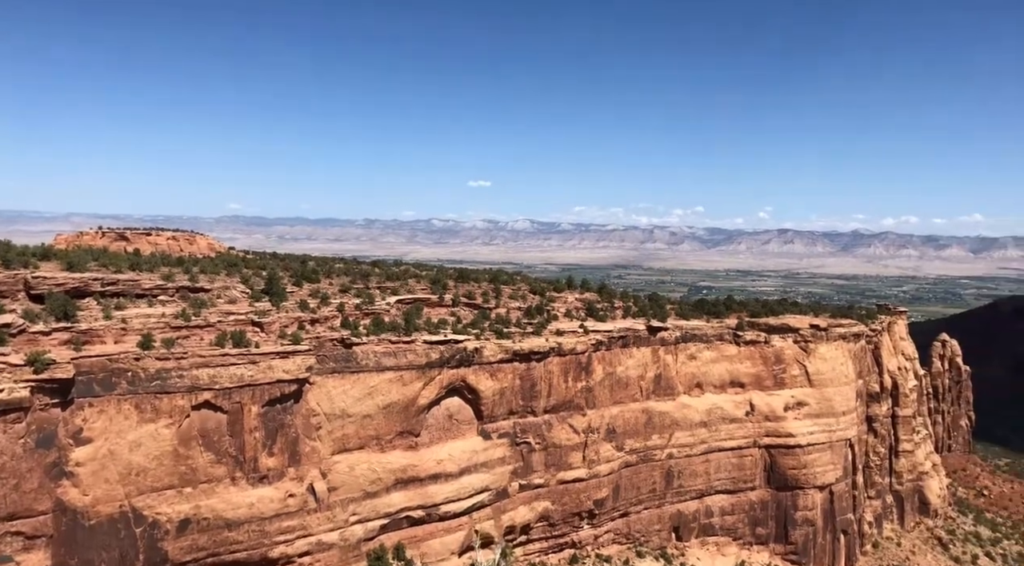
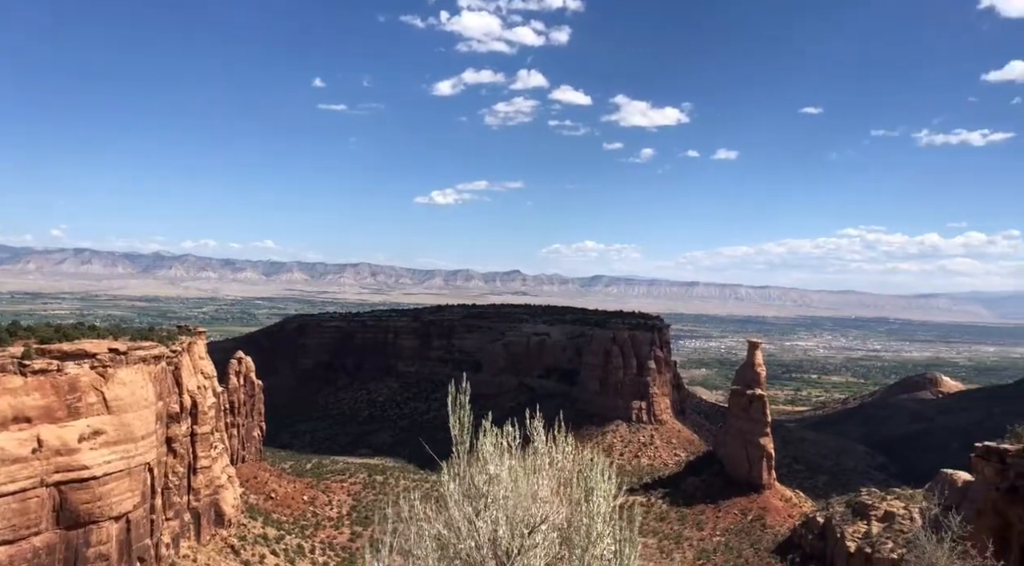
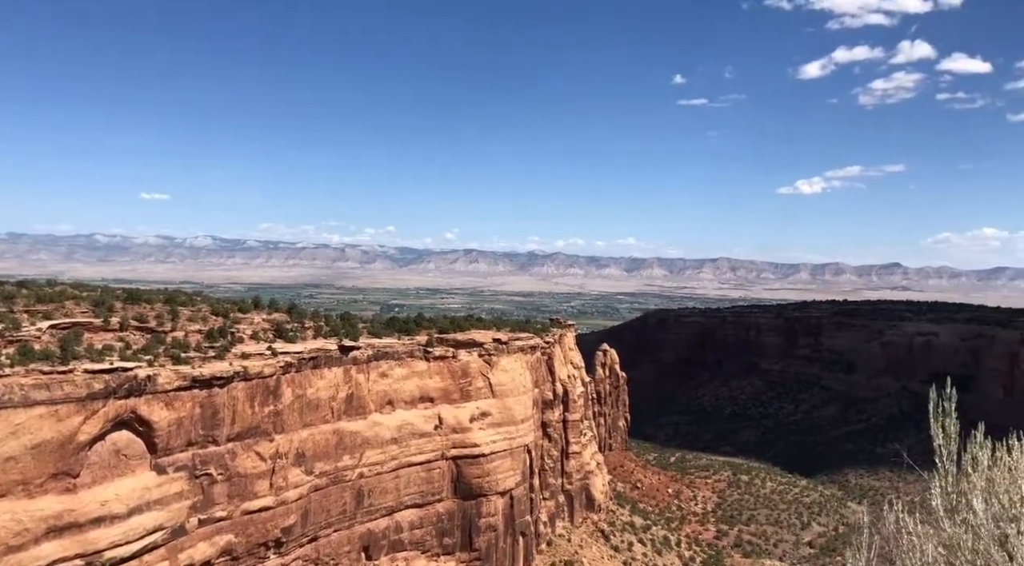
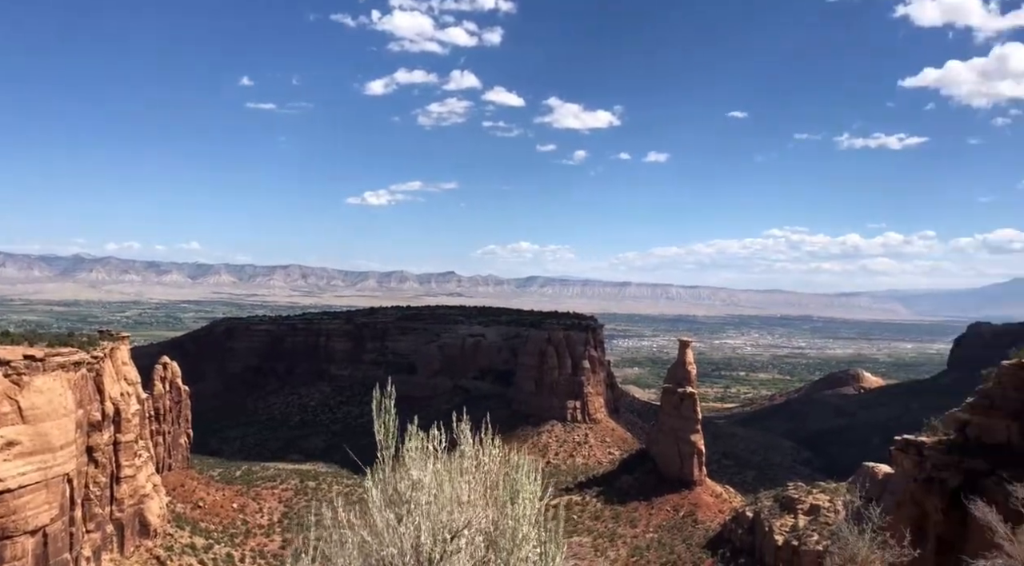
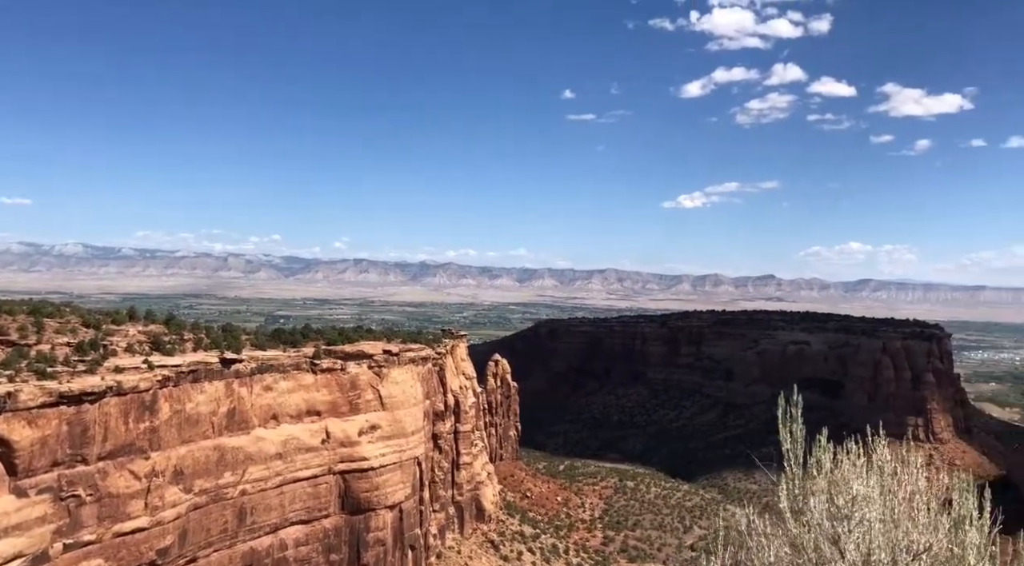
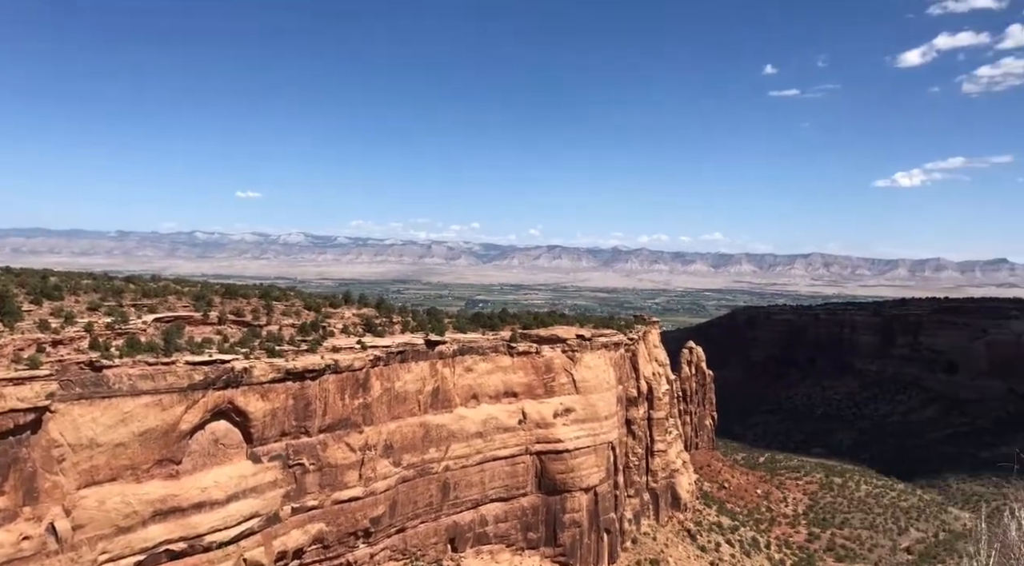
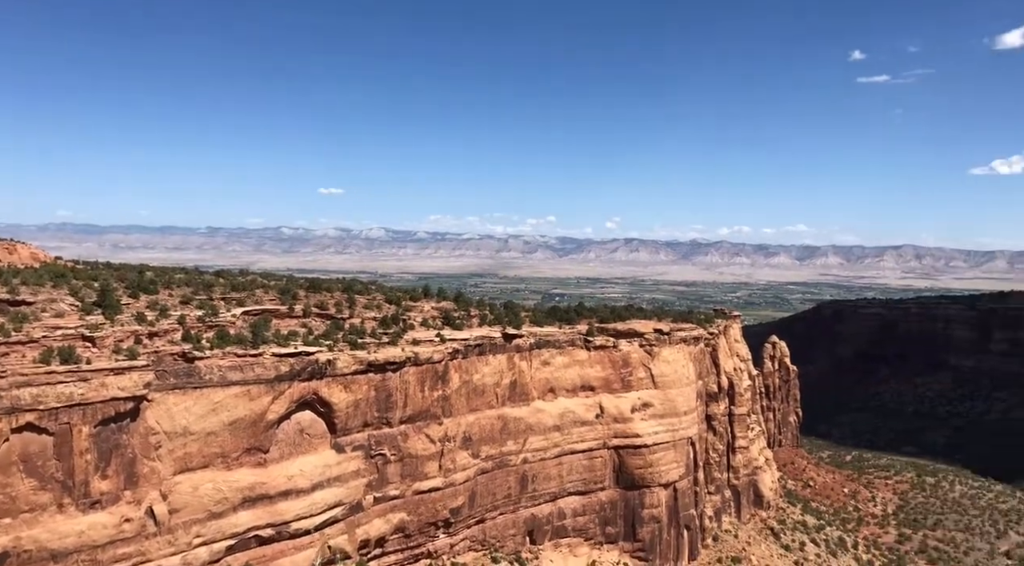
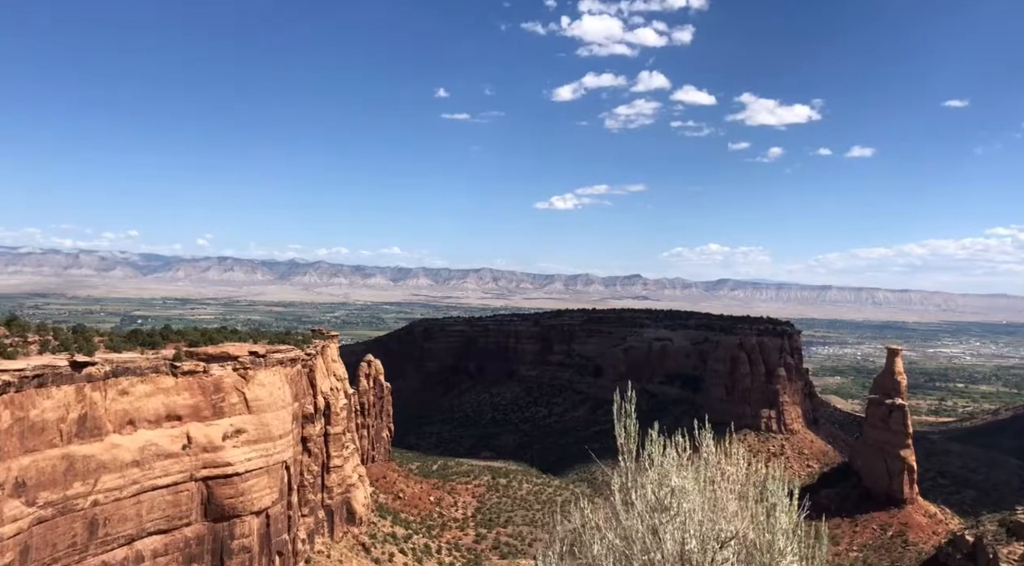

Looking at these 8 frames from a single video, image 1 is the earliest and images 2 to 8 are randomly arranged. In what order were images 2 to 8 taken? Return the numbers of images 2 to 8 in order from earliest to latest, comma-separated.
7, 6, 3, 5, 8, 2, 4
